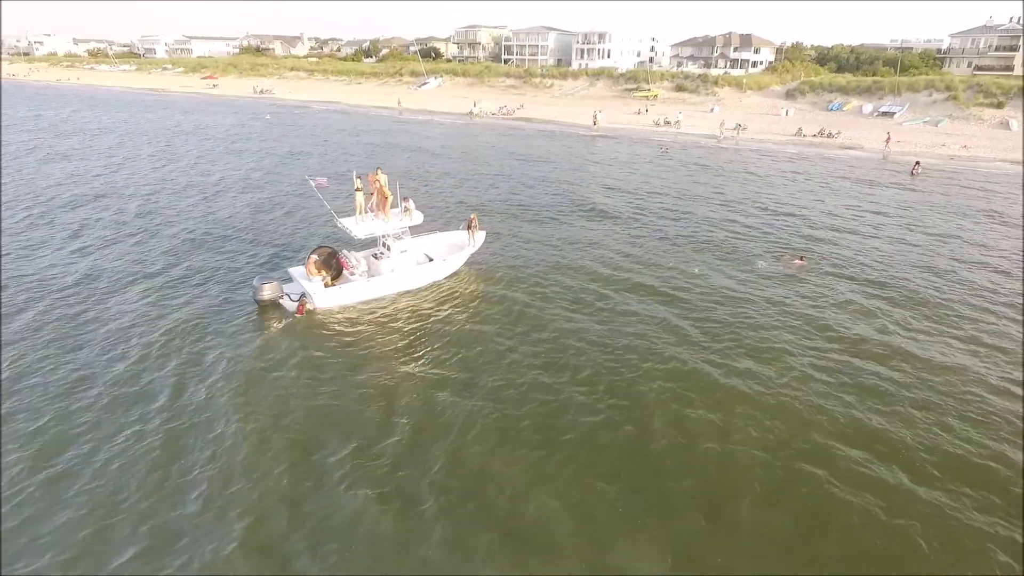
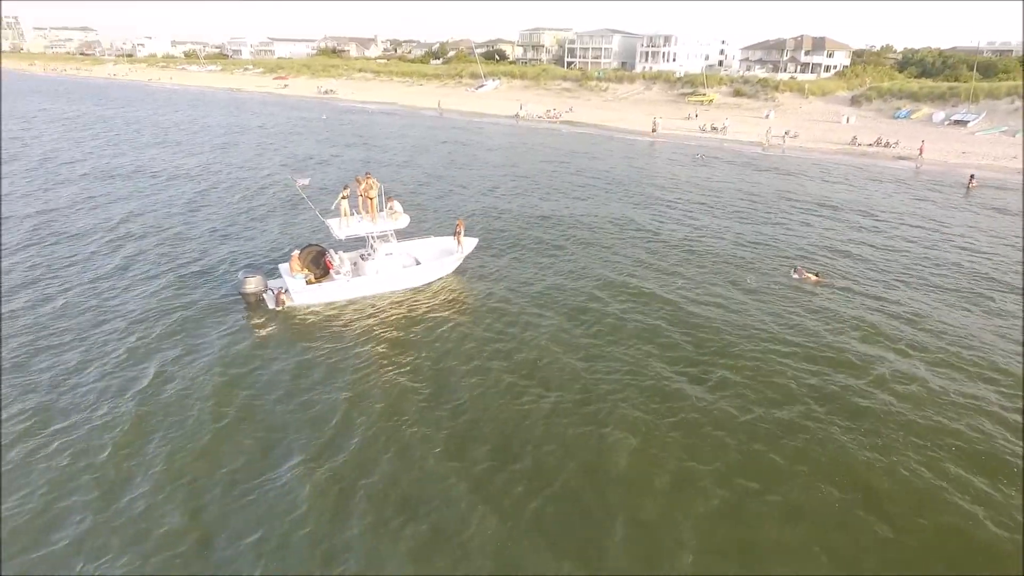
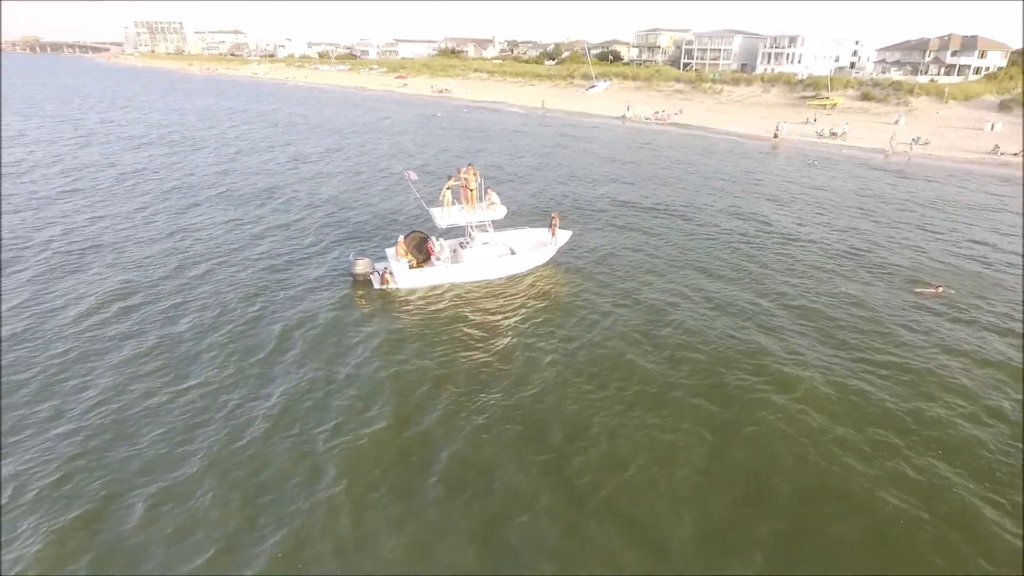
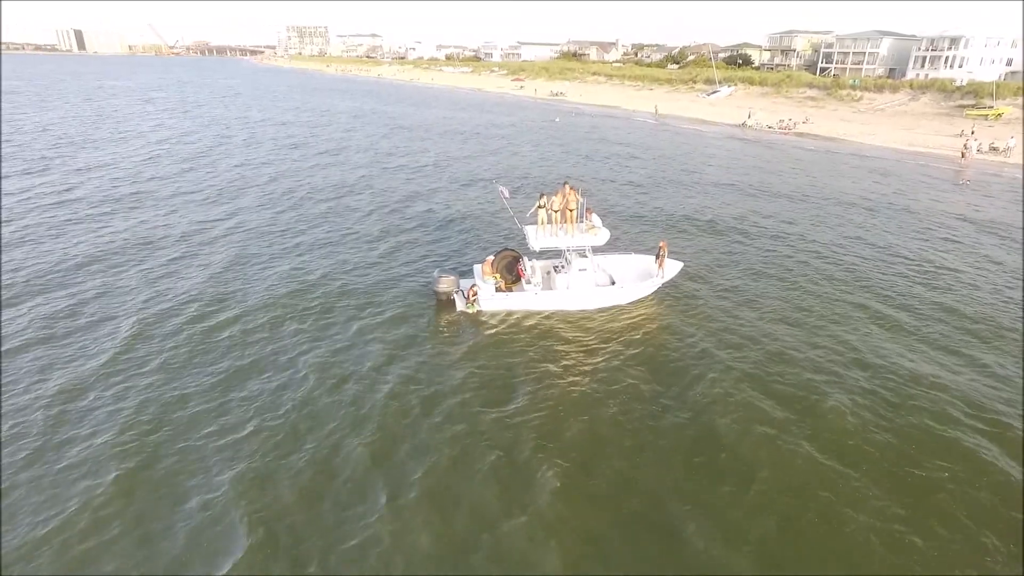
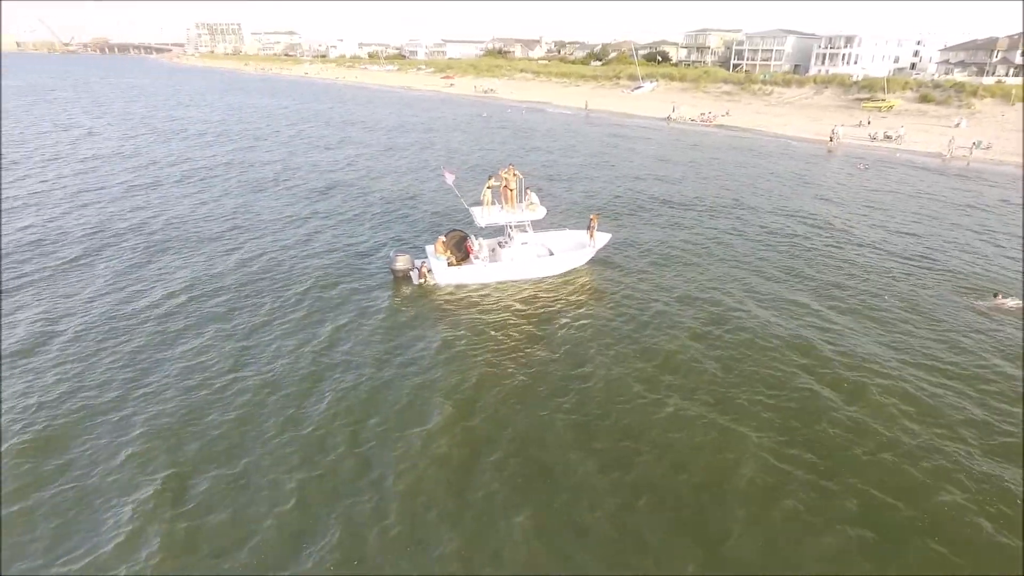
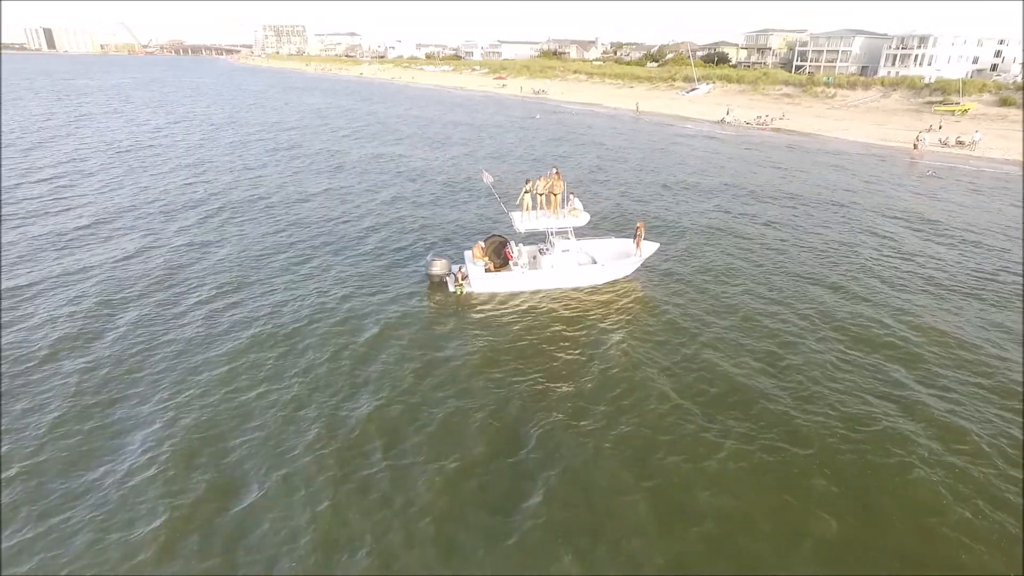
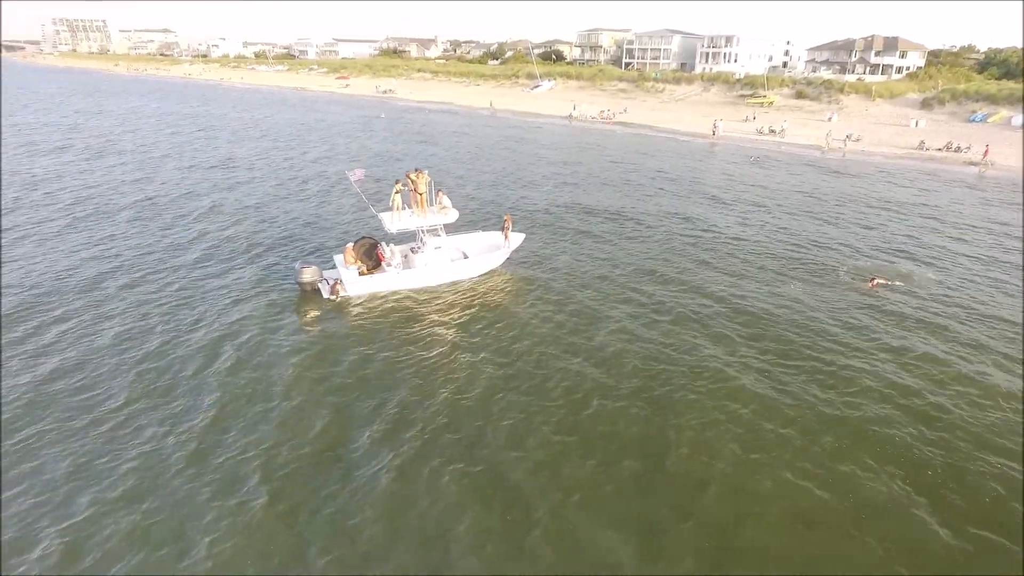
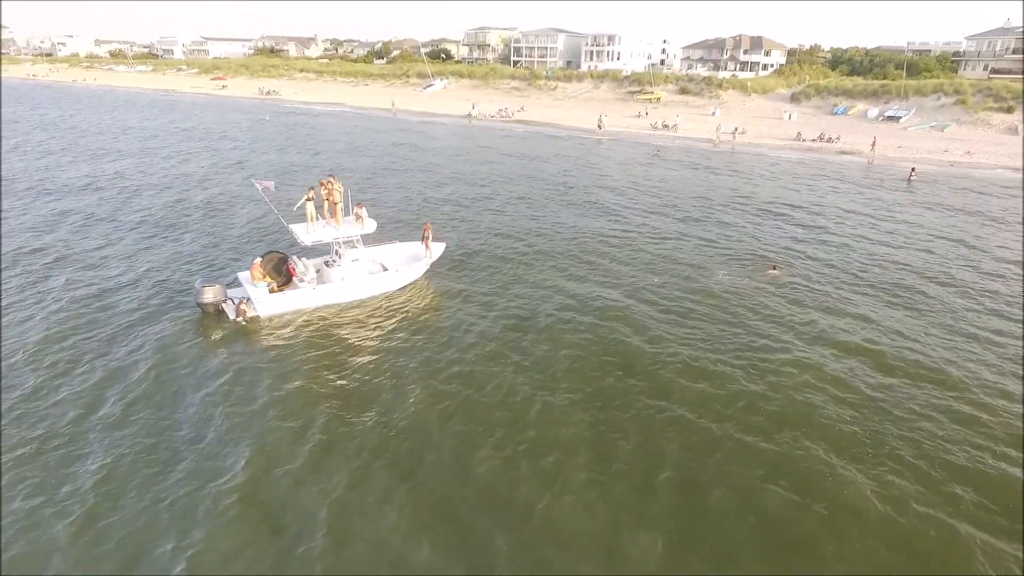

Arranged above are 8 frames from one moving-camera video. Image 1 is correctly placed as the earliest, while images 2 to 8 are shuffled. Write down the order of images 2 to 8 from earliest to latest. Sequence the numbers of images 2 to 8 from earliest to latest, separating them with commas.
8, 2, 7, 3, 5, 6, 4
